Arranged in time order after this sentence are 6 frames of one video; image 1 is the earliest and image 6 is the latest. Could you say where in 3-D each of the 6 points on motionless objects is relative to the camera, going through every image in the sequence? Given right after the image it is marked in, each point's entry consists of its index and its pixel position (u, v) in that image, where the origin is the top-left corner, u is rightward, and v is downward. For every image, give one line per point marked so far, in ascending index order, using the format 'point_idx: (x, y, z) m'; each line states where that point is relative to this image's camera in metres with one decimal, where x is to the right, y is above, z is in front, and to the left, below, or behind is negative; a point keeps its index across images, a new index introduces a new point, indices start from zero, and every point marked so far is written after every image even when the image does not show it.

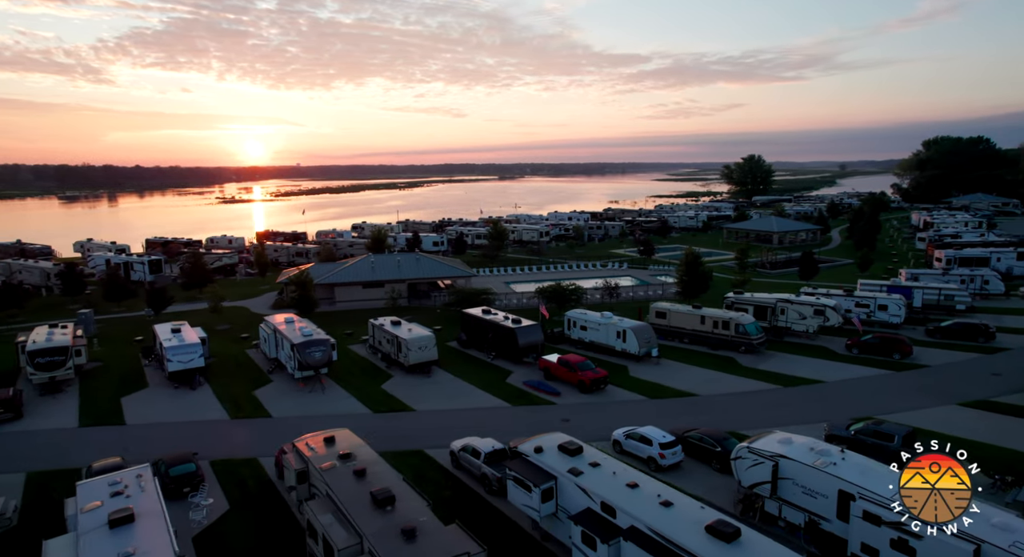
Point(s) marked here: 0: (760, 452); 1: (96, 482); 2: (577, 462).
0: (+5.4, -3.8, +14.2) m
1: (-8.9, -4.4, +14.1) m
2: (+1.4, -3.9, +13.6) m
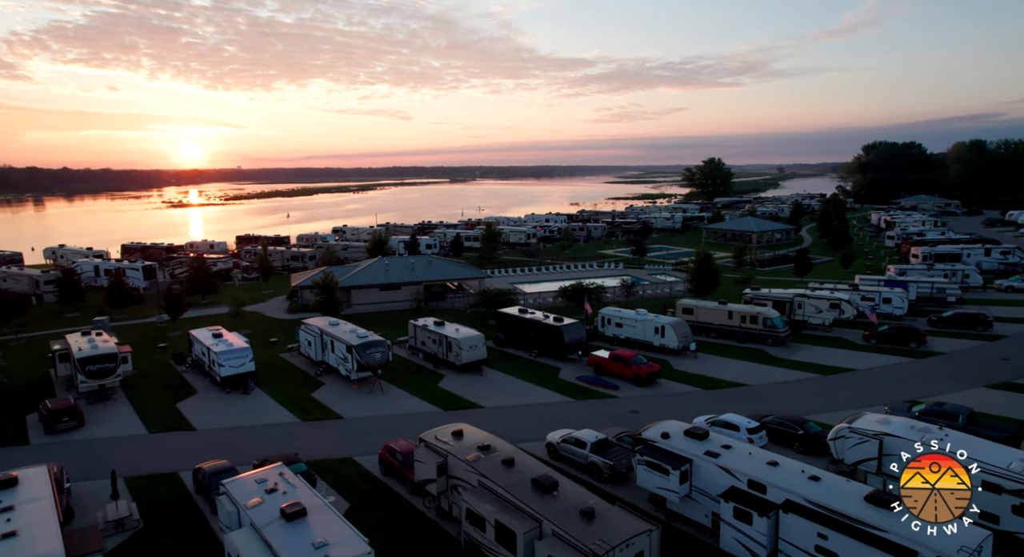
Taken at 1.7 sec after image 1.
0: (+8.4, -3.7, +15.5) m
1: (-5.9, -4.5, +14.2) m
2: (+4.5, -3.8, +14.6) m
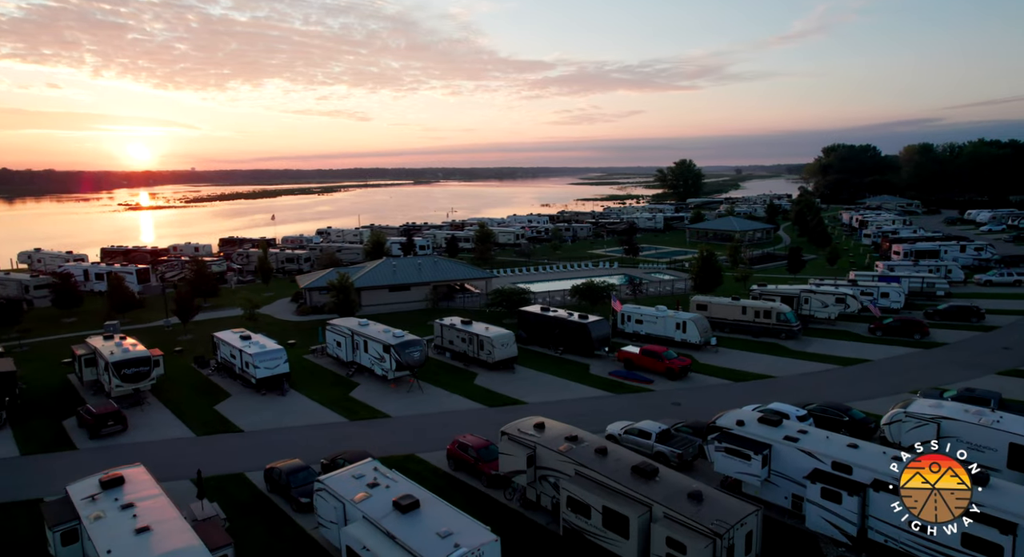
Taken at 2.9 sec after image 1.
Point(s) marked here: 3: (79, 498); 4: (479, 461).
0: (+10.4, -3.5, +16.5) m
1: (-3.8, -4.4, +14.4) m
2: (+6.5, -3.6, +15.3) m
3: (-8.5, -4.4, +13.0) m
4: (-0.9, -4.9, +17.3) m
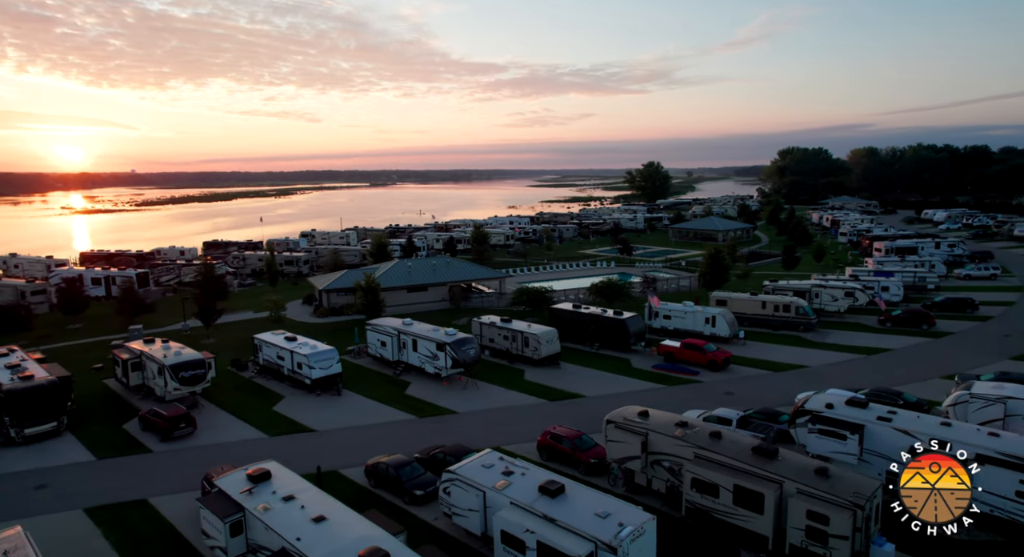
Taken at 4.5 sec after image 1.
0: (+13.1, -3.2, +17.9) m
1: (-0.9, -4.3, +14.8) m
2: (+9.3, -3.4, +16.5) m
3: (-5.5, -4.3, +13.0) m
4: (+1.8, -4.7, +17.9) m
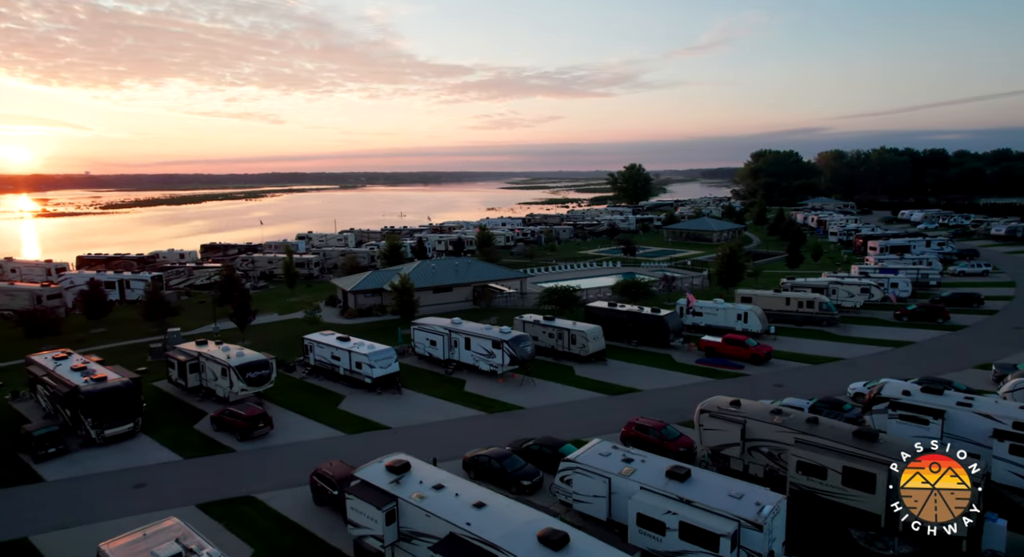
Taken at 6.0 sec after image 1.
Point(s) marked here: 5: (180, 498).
0: (+15.7, -3.0, +19.2) m
1: (+1.9, -4.2, +15.4) m
2: (+12.0, -3.2, +17.6) m
3: (-2.7, -4.2, +13.4) m
4: (+4.4, -4.6, +18.6) m
5: (-8.7, -5.7, +16.9) m
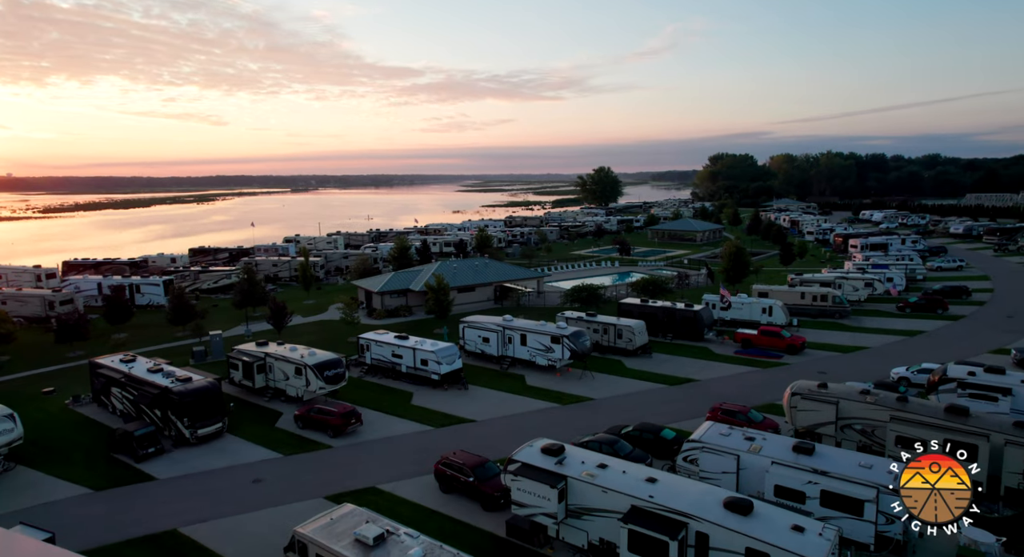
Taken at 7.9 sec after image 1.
0: (+18.6, -2.7, +21.3) m
1: (+5.2, -4.0, +16.4) m
2: (+15.0, -2.9, +19.4) m
3: (+0.8, -4.1, +14.2) m
4: (+7.4, -4.4, +19.9) m
5: (-5.5, -5.7, +17.2) m
